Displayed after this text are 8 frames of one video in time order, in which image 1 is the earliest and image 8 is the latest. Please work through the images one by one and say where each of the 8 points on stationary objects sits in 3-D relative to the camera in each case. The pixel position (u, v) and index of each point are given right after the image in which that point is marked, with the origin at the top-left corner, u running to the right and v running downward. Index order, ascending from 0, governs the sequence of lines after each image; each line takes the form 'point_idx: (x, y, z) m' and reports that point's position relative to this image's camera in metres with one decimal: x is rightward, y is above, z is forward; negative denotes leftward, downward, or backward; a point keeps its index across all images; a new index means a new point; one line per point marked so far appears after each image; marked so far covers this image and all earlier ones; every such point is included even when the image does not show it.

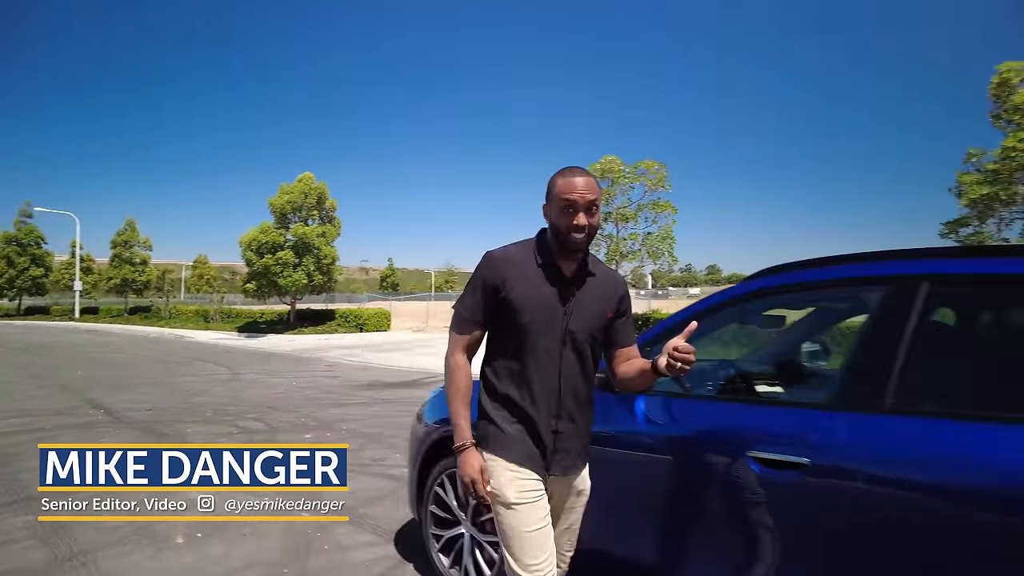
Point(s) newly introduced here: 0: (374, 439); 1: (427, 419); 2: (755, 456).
0: (-1.5, -1.7, +6.5) m
1: (-0.5, -0.8, +3.4) m
2: (+0.9, -0.6, +2.0) m
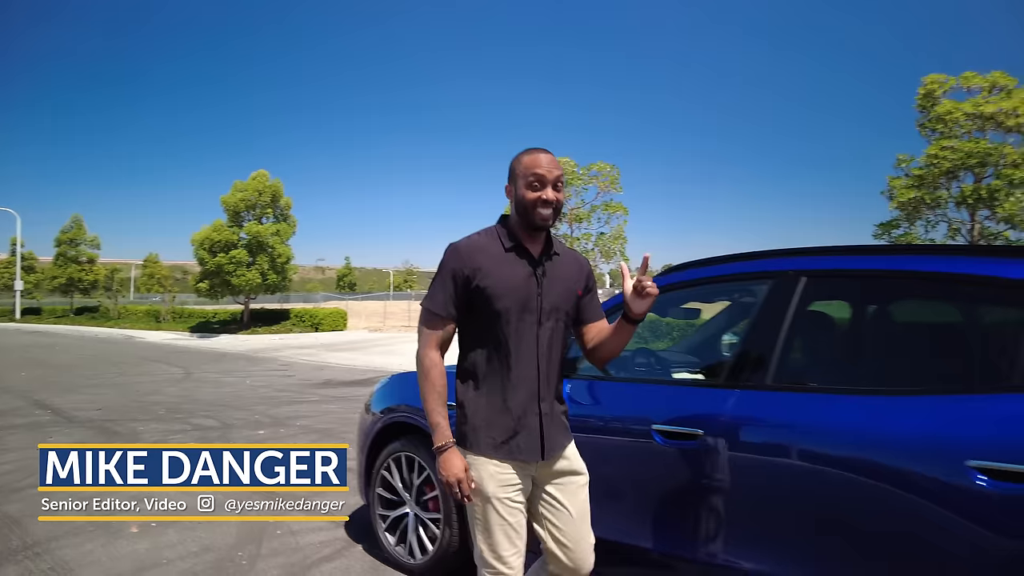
0: (-2.1, -1.7, +6.6) m
1: (-0.9, -0.8, +3.6) m
2: (+0.6, -0.6, +2.3) m
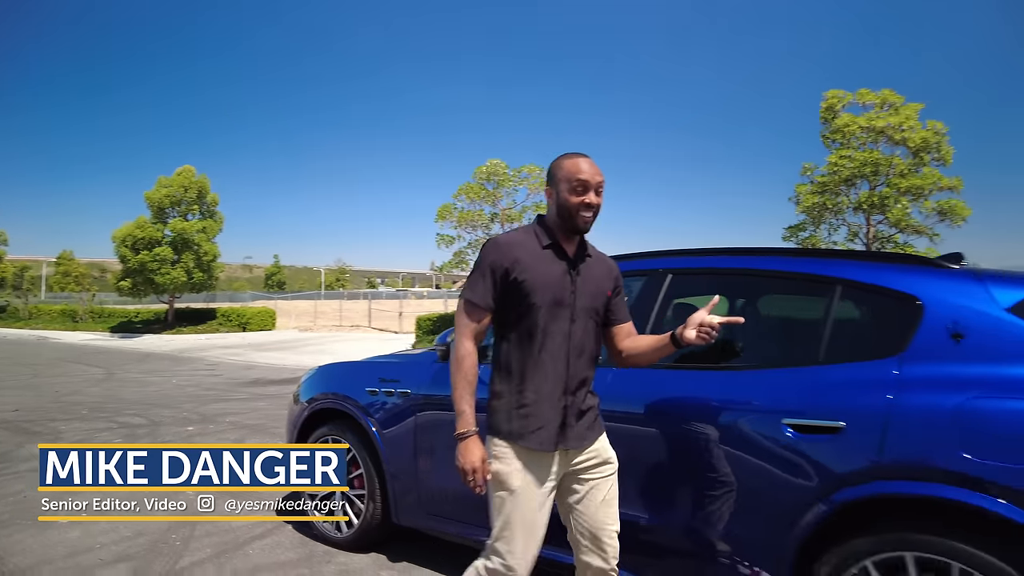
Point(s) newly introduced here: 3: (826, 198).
0: (-3.0, -1.6, +6.8) m
1: (-1.4, -0.8, +3.9) m
2: (+0.2, -0.5, +2.7) m
3: (+6.6, +1.9, +12.4) m
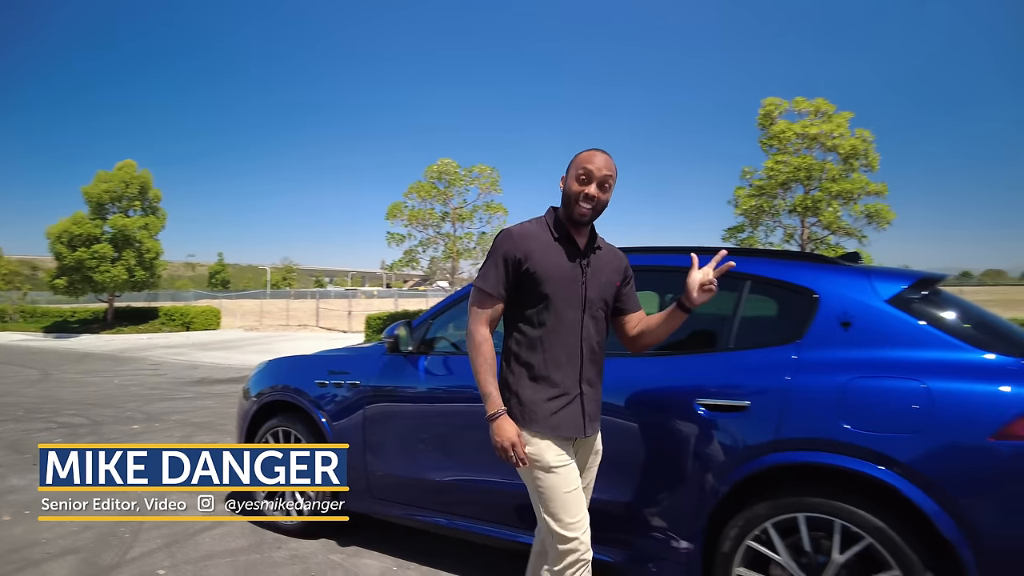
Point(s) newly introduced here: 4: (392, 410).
0: (-3.6, -1.6, +6.7) m
1: (-1.8, -0.7, +4.0) m
2: (-0.1, -0.5, +3.0) m
3: (+5.5, +2.0, +13.1) m
4: (-0.7, -0.7, +3.3) m
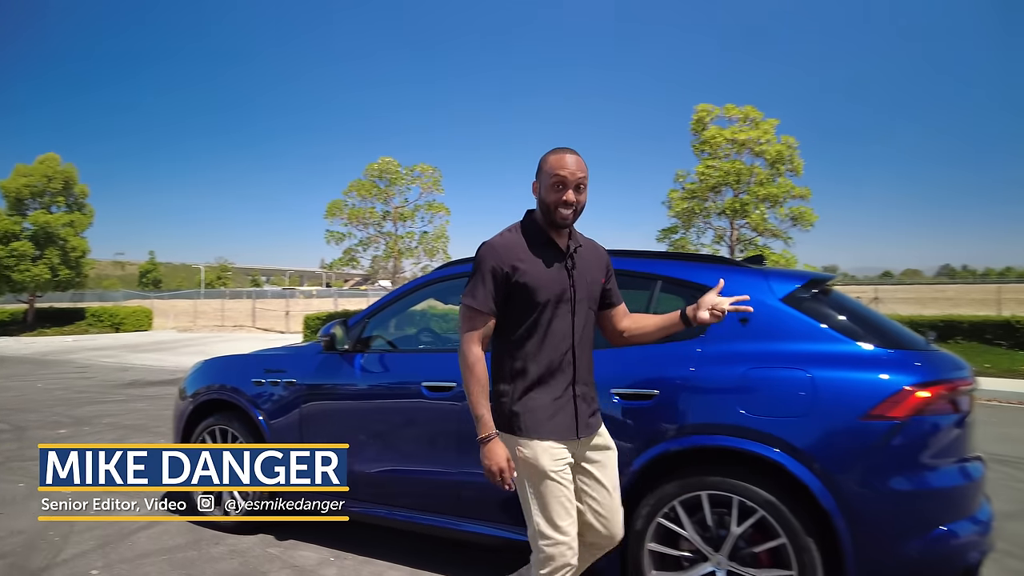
0: (-4.2, -1.6, +6.6) m
1: (-2.3, -0.7, +4.0) m
2: (-0.5, -0.5, +3.1) m
3: (+4.2, +2.0, +13.7) m
4: (-1.1, -0.7, +3.4) m
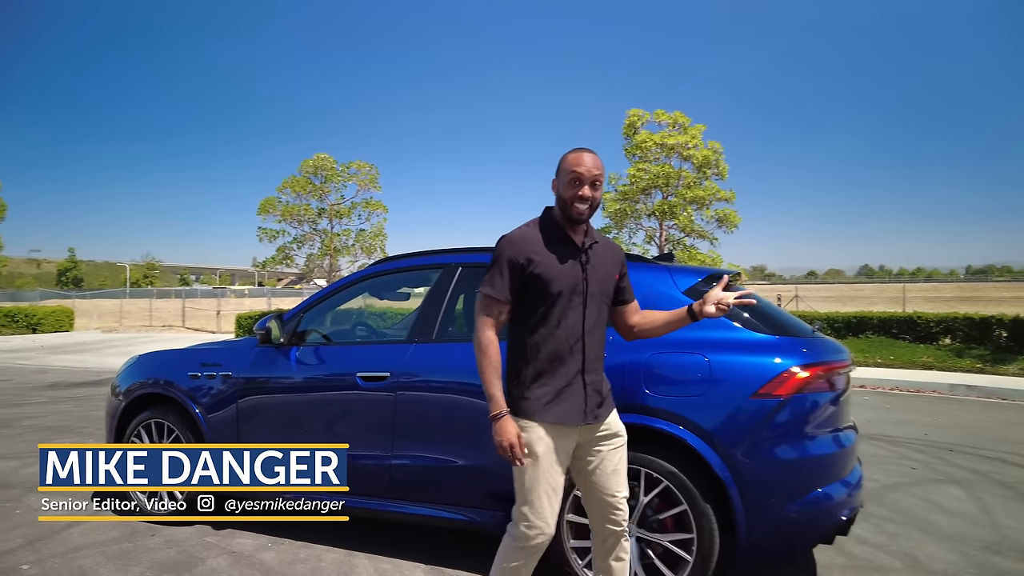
0: (-4.9, -1.6, +6.4) m
1: (-2.7, -0.7, +4.0) m
2: (-0.9, -0.5, +3.3) m
3: (+2.8, +2.0, +14.3) m
4: (-1.5, -0.7, +3.6) m
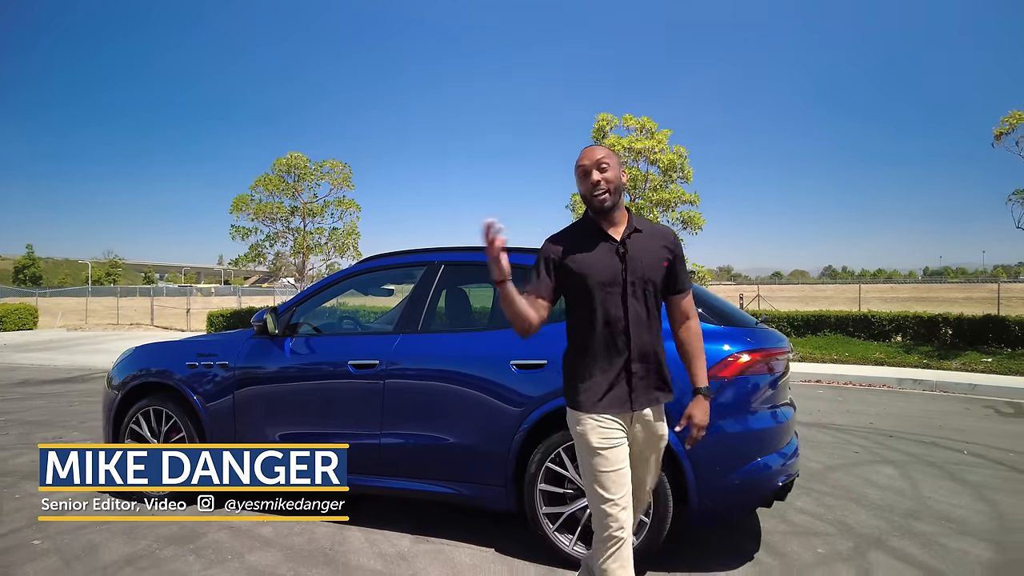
0: (-5.2, -1.5, +6.5) m
1: (-2.9, -0.7, +4.2) m
2: (-1.0, -0.5, +3.6) m
3: (+2.2, +2.1, +14.7) m
4: (-1.7, -0.6, +3.8) m
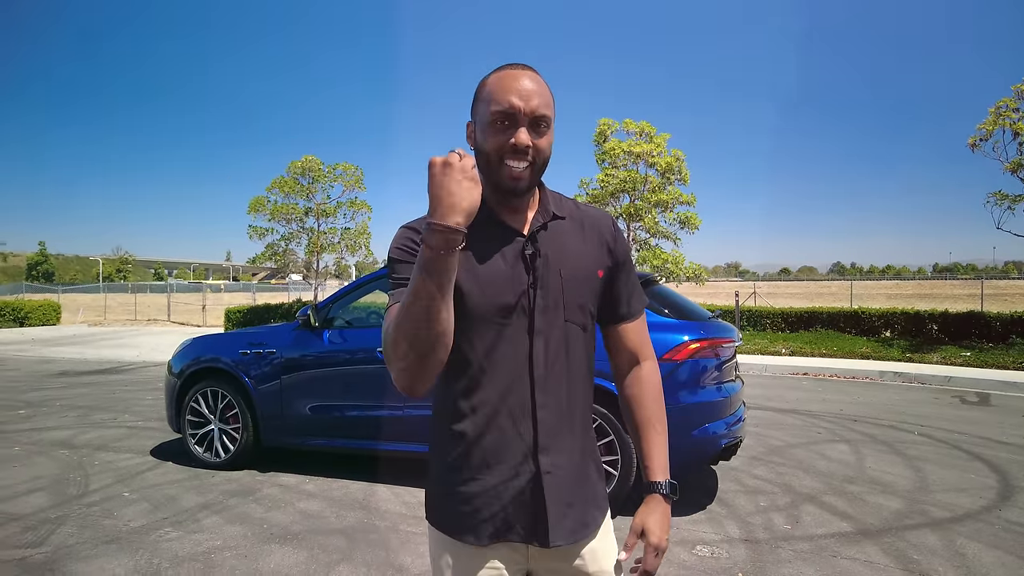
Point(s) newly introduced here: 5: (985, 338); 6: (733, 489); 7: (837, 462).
0: (-5.2, -1.5, +7.3) m
1: (-2.9, -0.7, +5.0) m
2: (-1.0, -0.5, +4.4) m
3: (+2.3, +2.1, +15.5) m
4: (-1.7, -0.6, +4.6) m
5: (+11.3, -1.2, +14.0) m
6: (+1.7, -1.5, +4.4) m
7: (+3.0, -1.6, +5.4) m
